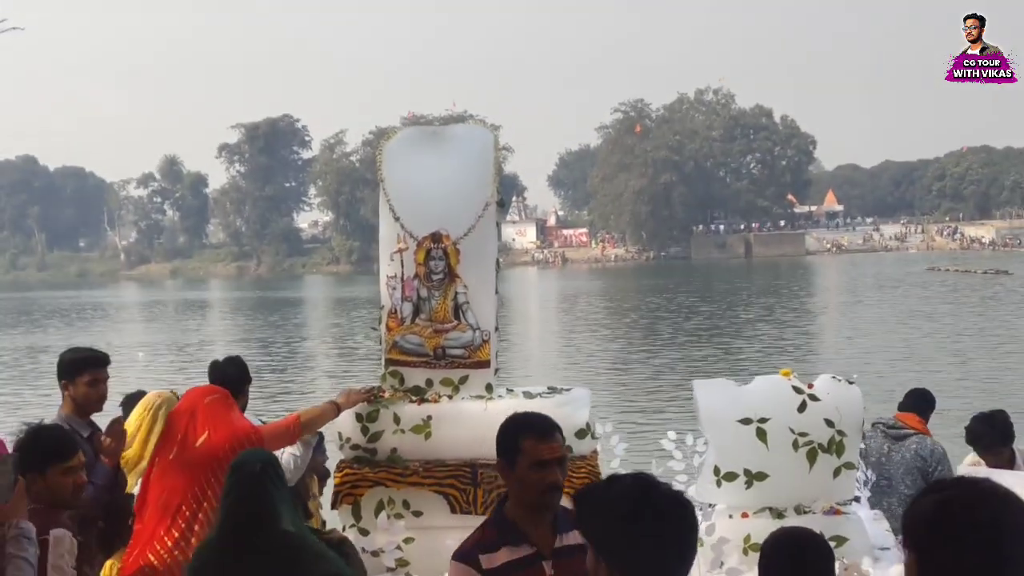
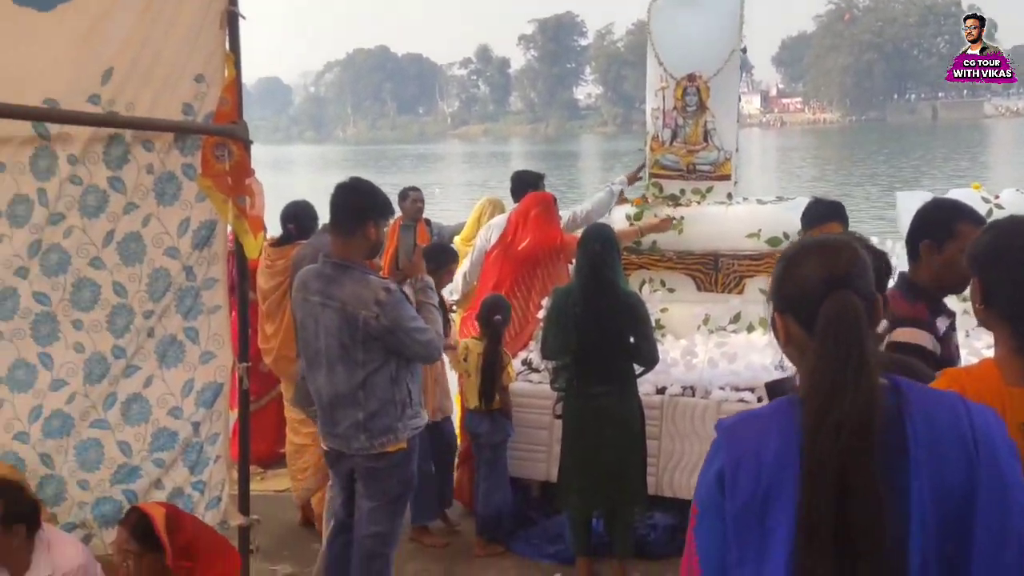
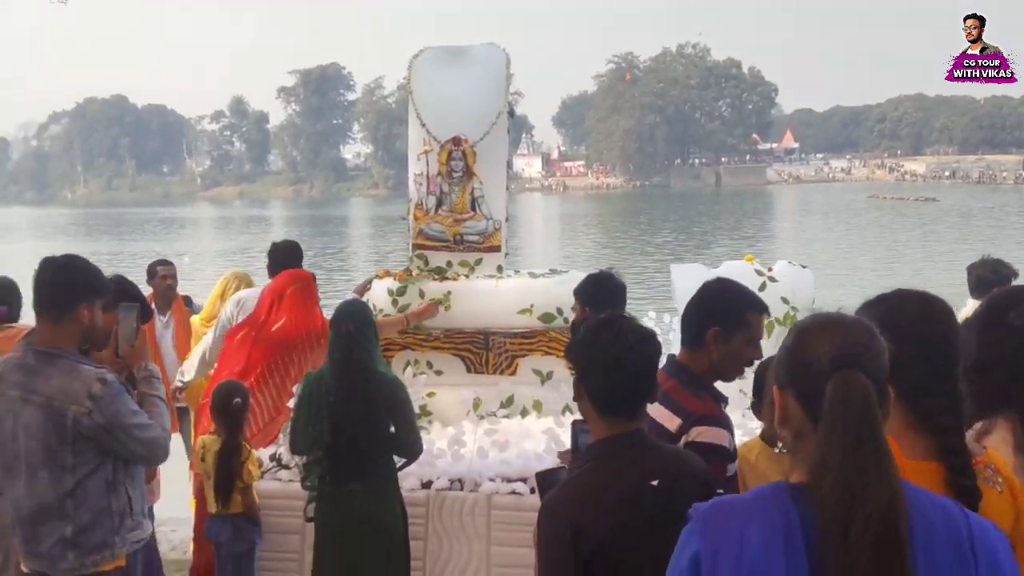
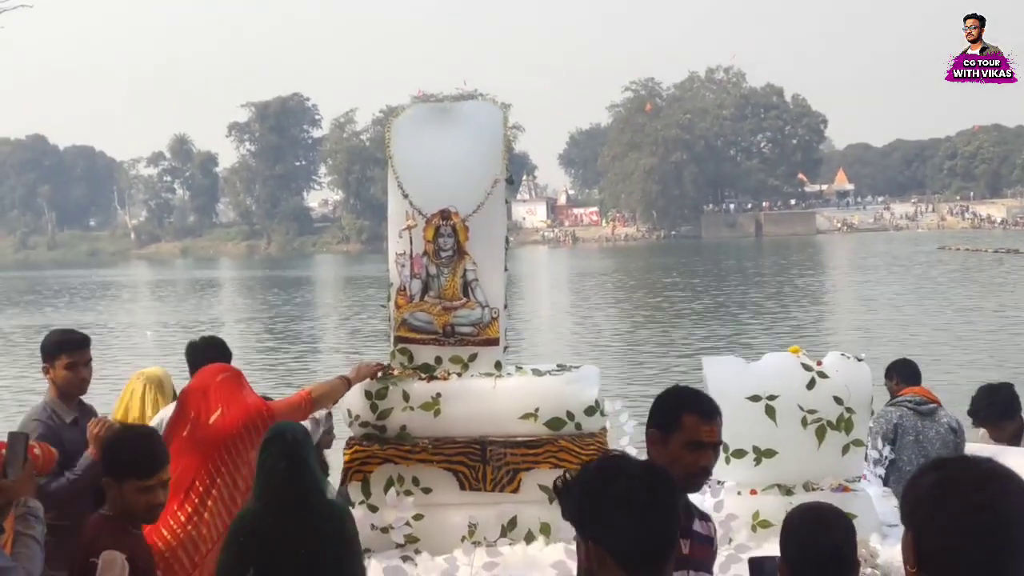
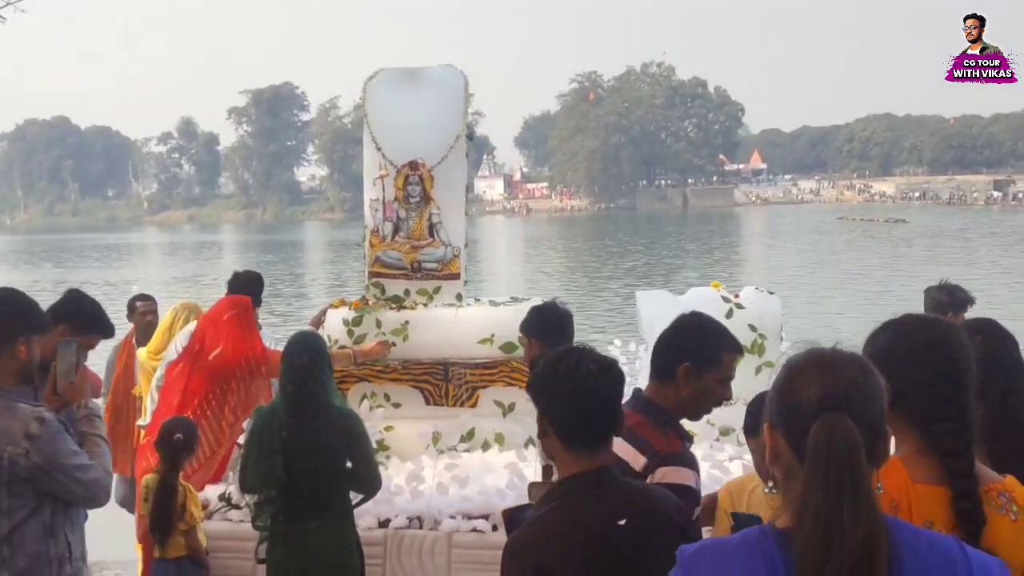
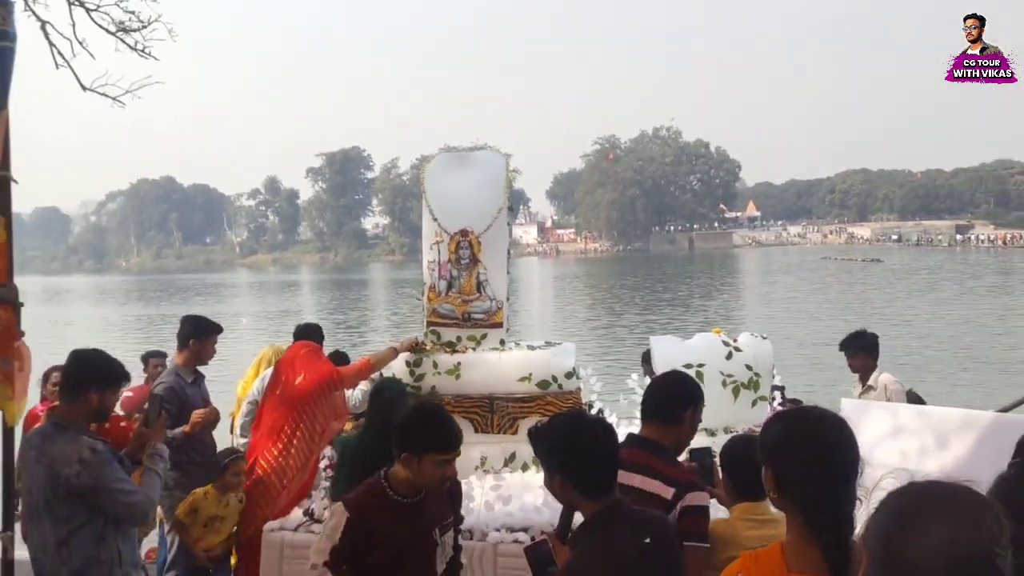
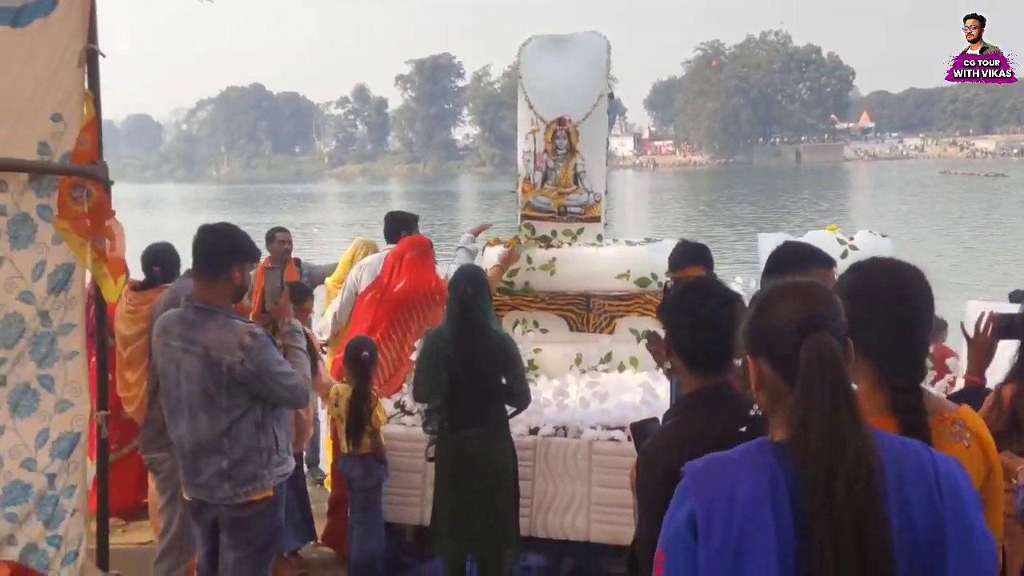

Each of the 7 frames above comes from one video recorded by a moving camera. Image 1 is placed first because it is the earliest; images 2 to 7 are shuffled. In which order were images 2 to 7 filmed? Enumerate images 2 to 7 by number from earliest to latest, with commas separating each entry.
4, 6, 5, 3, 7, 2
